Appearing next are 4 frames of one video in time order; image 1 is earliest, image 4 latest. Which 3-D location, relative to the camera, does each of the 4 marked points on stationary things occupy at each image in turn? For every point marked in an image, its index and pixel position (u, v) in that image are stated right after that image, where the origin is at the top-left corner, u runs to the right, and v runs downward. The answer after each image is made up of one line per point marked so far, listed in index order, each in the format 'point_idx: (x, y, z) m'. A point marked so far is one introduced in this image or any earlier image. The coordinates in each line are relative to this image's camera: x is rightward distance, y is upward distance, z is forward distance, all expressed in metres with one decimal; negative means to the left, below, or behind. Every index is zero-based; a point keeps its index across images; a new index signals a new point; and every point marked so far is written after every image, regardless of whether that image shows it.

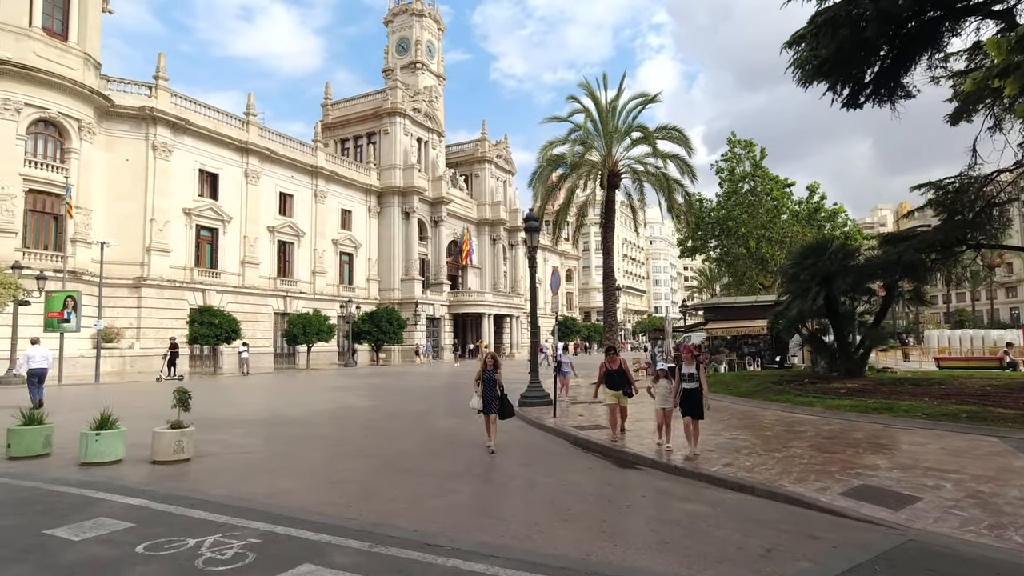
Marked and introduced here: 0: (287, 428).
0: (-4.1, -2.6, +10.7) m
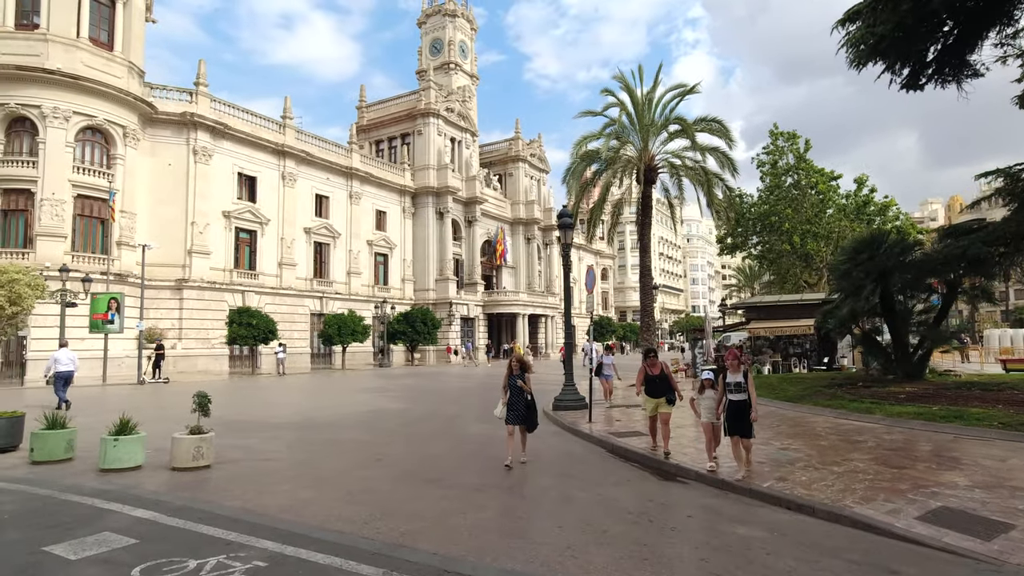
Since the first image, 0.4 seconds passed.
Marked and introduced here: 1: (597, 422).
0: (-3.5, -2.6, +10.4) m
1: (+1.7, -2.7, +11.9) m
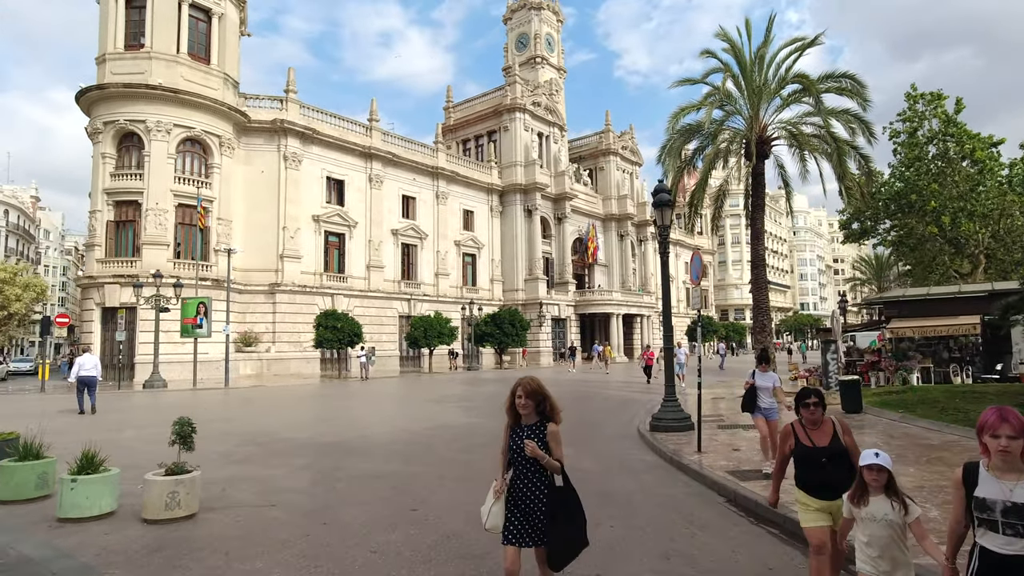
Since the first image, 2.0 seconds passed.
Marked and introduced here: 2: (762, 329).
0: (-2.3, -2.5, +8.7) m
1: (+3.1, -2.6, +9.3) m
2: (+7.7, -1.3, +18.2) m
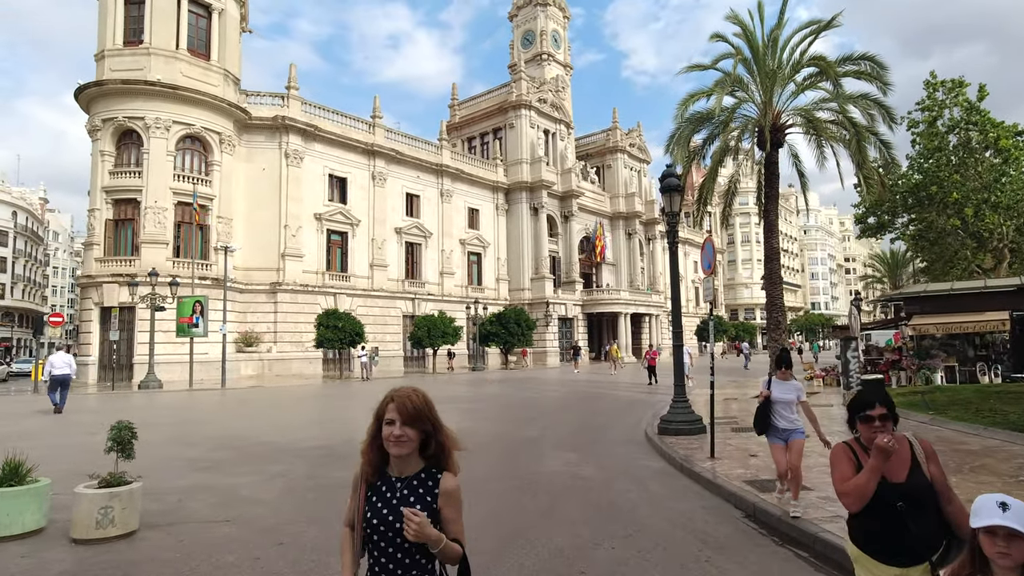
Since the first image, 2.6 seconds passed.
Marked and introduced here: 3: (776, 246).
0: (-2.4, -2.4, +7.9) m
1: (+3.0, -2.4, +8.5) m
2: (+7.8, -1.1, +17.3) m
3: (+7.9, +1.2, +17.6) m
